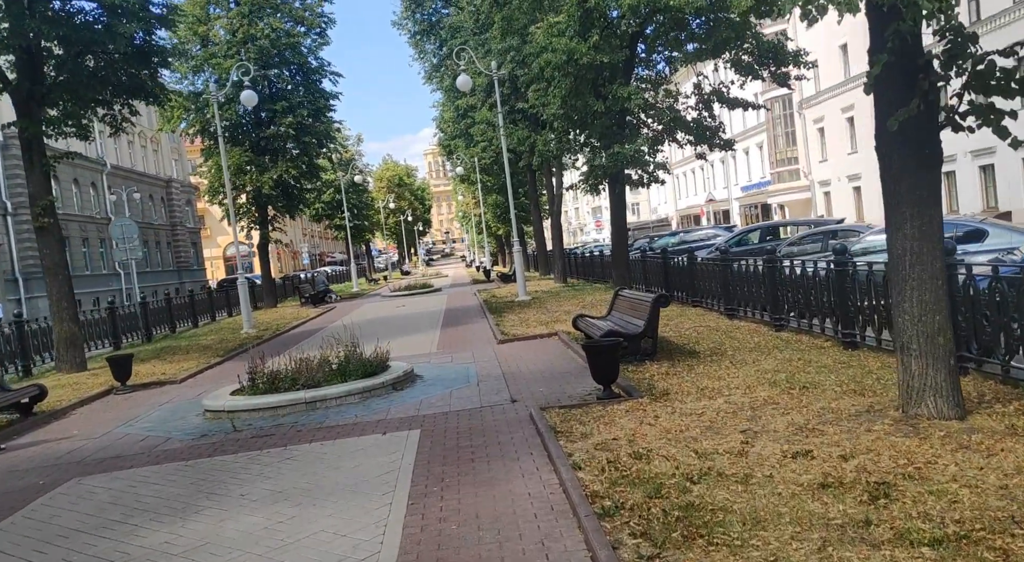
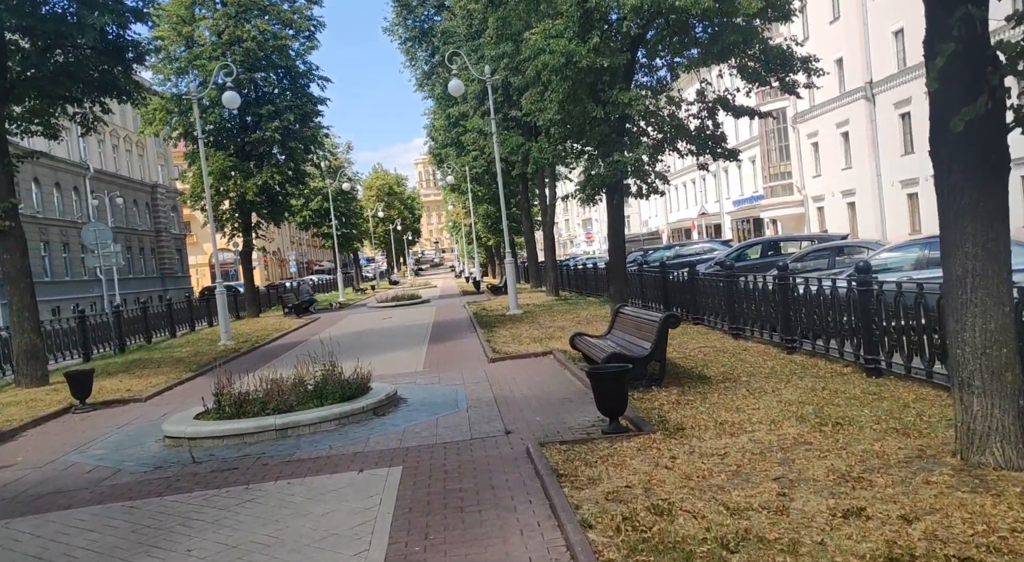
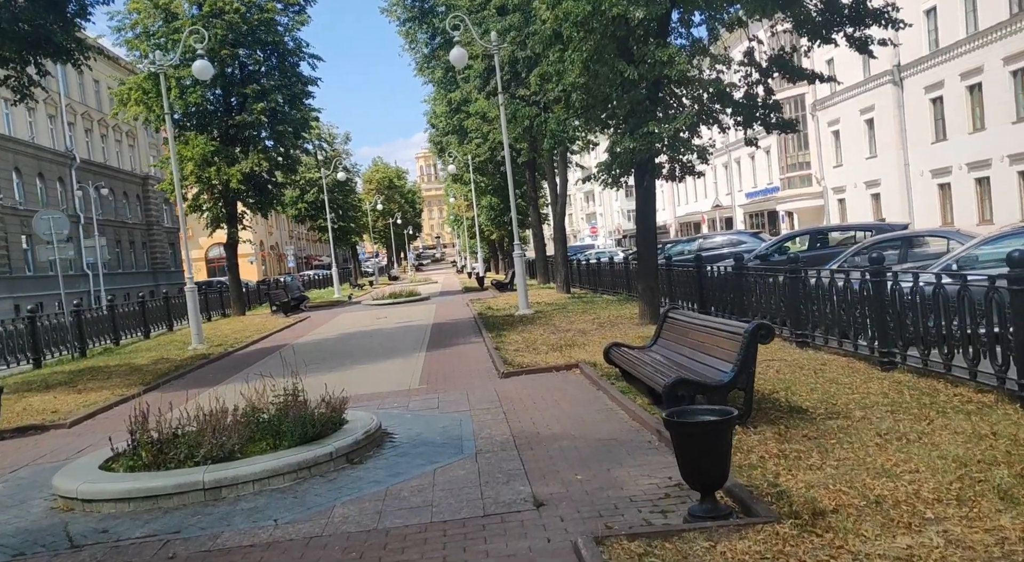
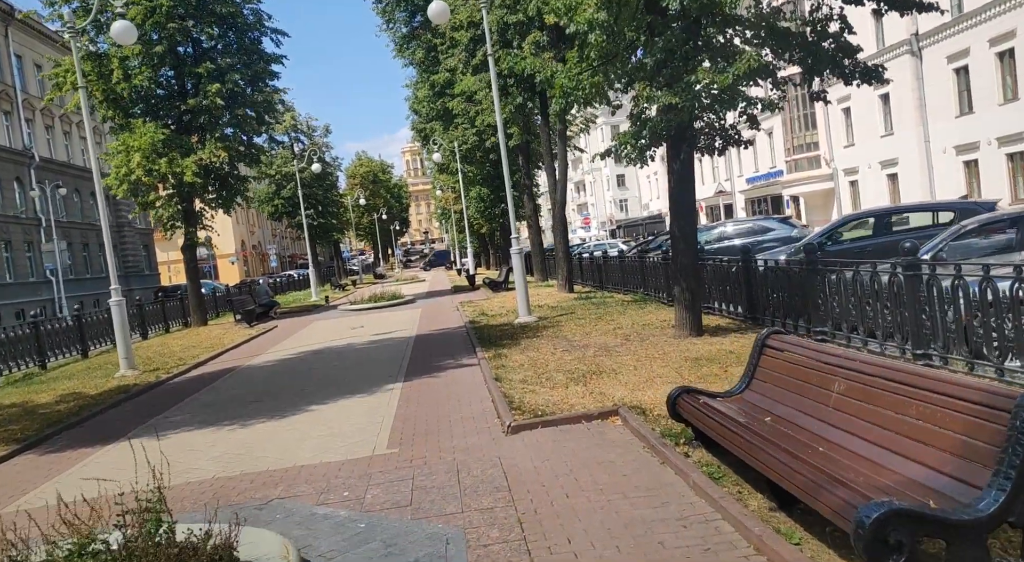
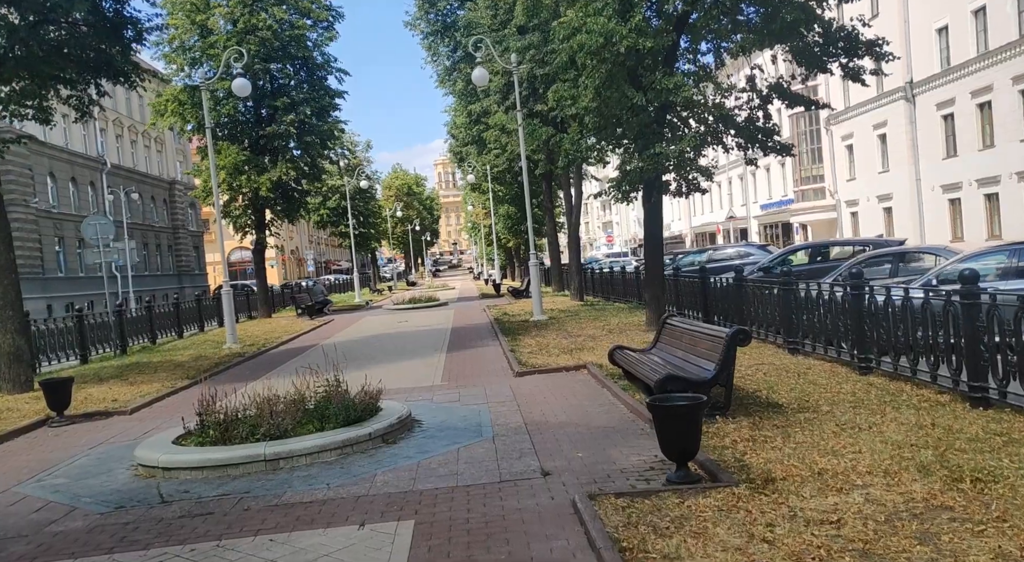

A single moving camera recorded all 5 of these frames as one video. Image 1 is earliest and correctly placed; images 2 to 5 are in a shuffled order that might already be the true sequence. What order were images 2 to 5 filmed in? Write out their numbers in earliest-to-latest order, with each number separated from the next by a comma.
2, 5, 3, 4
